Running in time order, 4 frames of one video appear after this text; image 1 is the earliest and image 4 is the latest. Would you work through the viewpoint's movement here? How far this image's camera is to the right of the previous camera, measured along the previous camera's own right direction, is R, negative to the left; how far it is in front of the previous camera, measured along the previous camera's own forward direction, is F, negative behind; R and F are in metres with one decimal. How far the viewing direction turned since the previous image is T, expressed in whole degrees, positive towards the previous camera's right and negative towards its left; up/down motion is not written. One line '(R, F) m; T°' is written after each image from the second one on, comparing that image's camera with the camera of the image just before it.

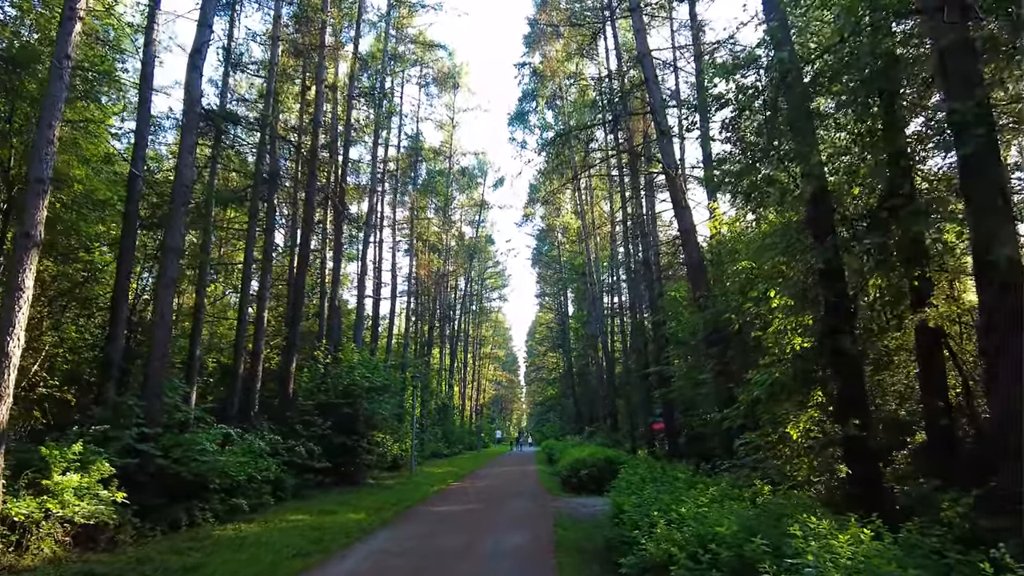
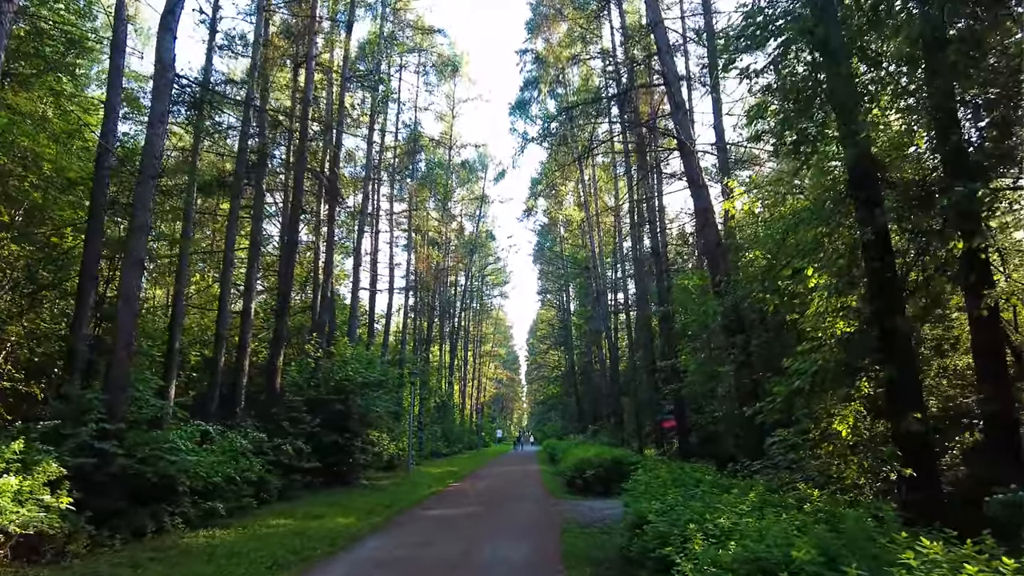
(0.0, +1.0) m; 0°
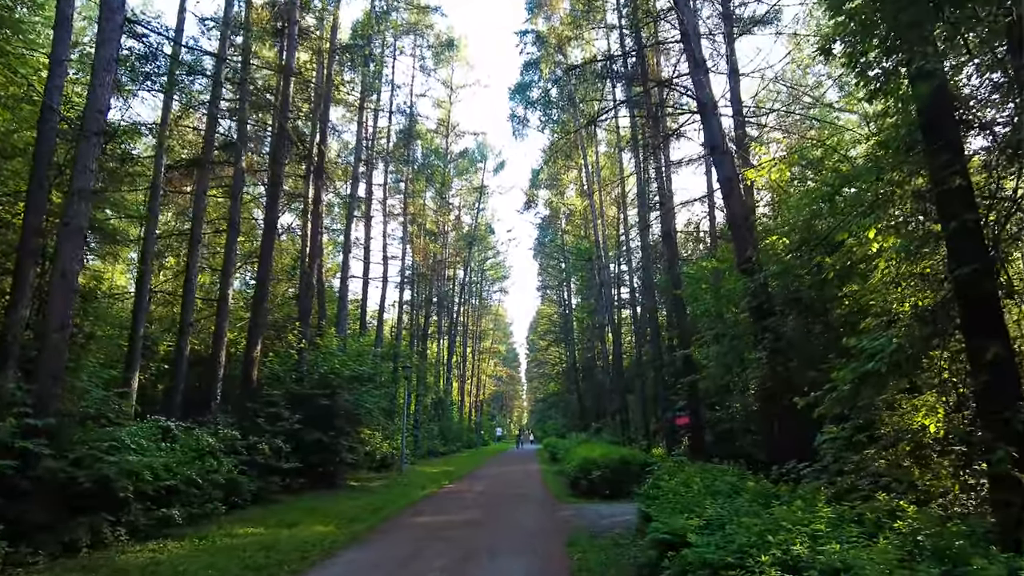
(0.0, +1.3) m; 0°
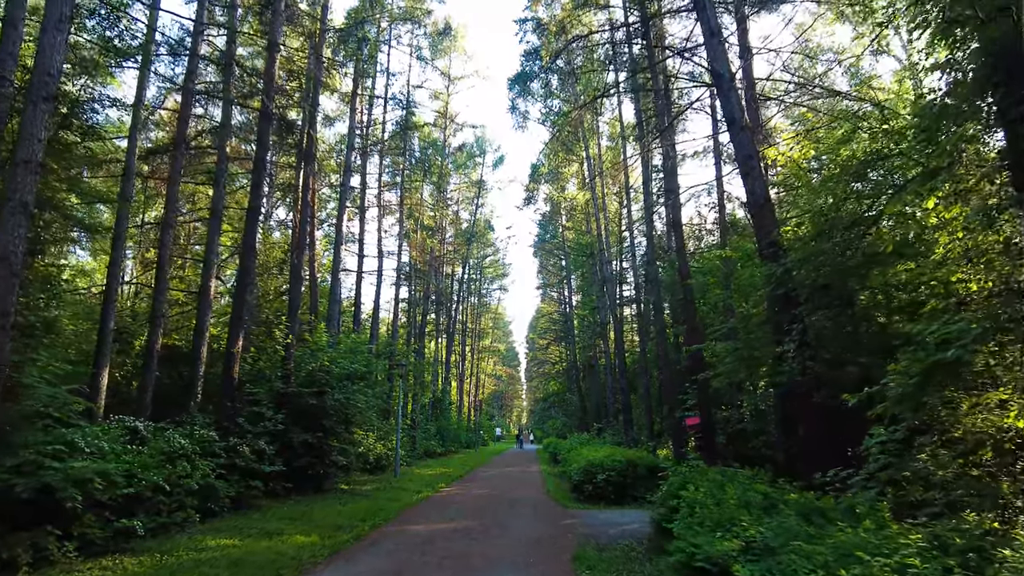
(0.0, +0.9) m; 0°
